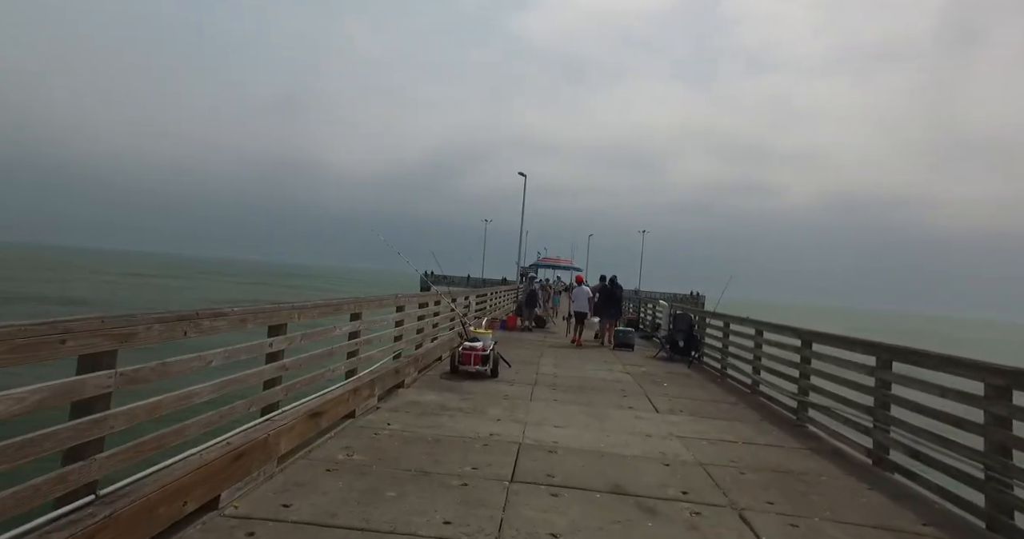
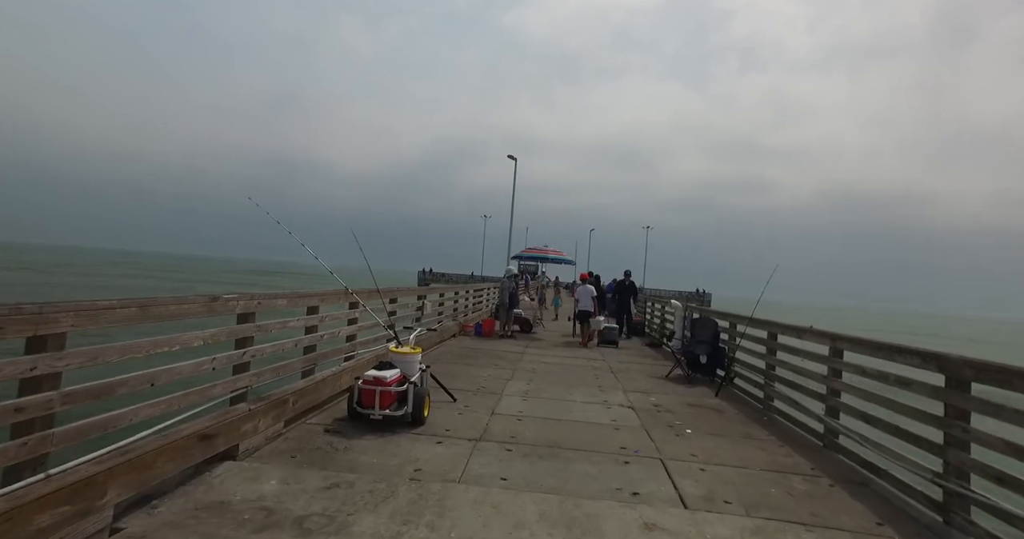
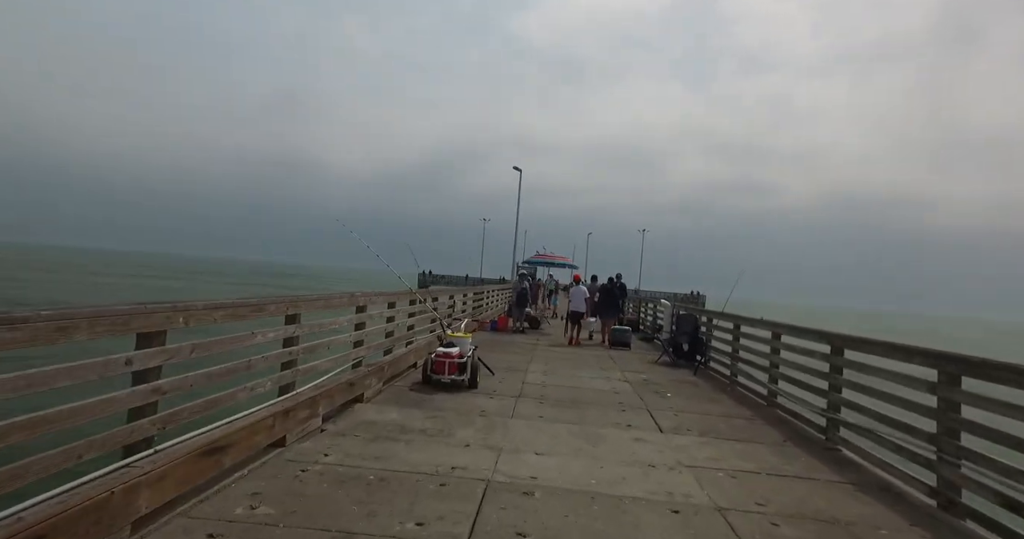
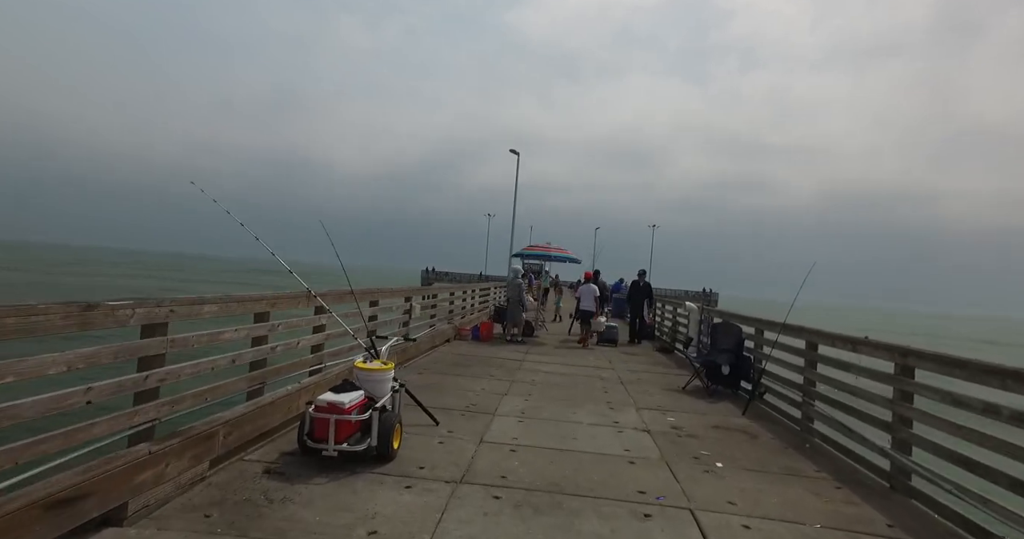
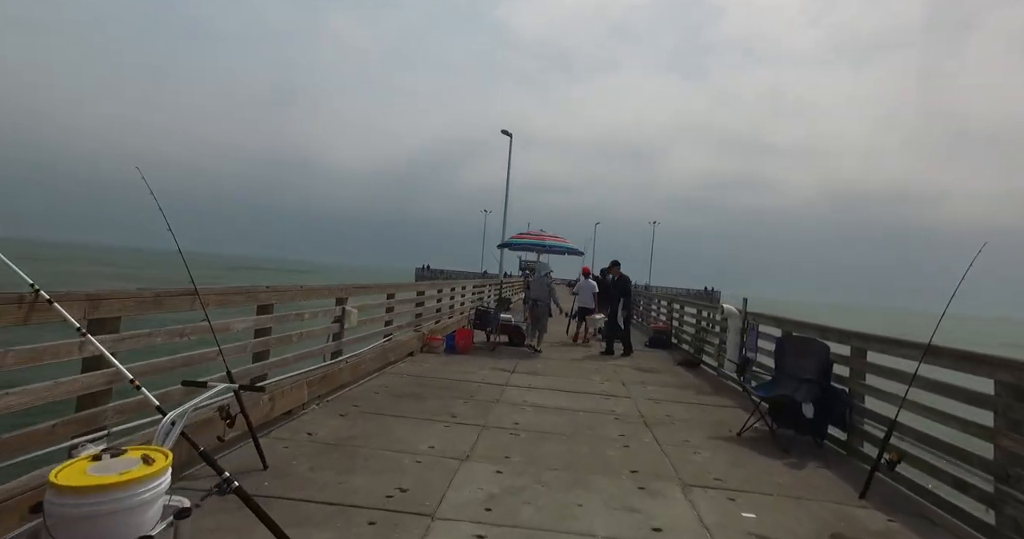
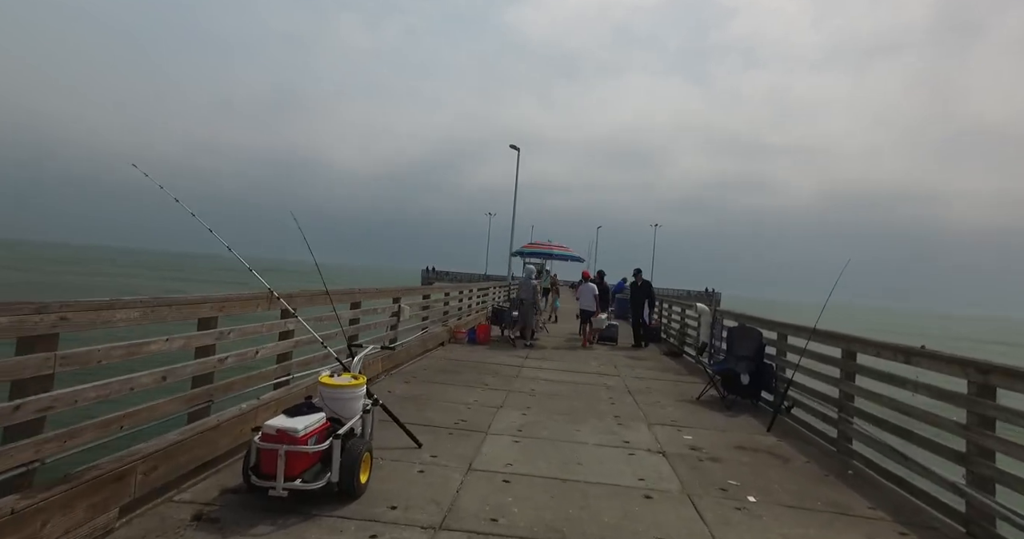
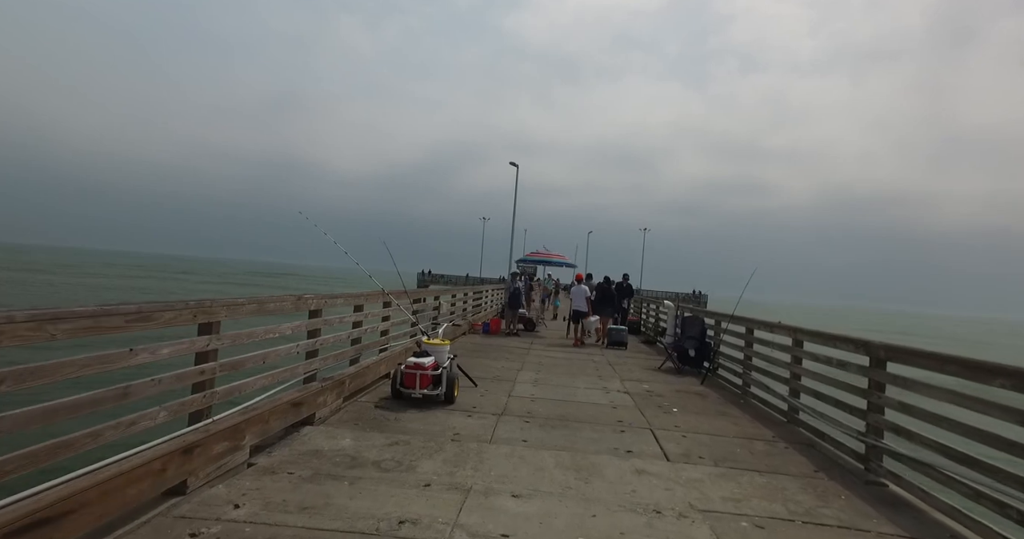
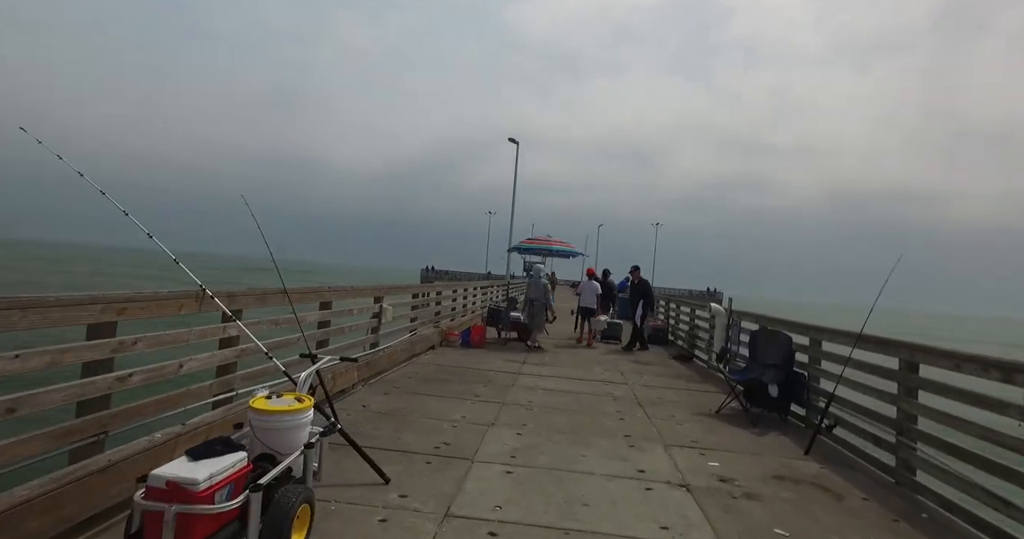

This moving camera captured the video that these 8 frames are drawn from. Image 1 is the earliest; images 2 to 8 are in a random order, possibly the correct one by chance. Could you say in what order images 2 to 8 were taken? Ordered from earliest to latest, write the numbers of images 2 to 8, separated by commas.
3, 7, 2, 4, 6, 8, 5
